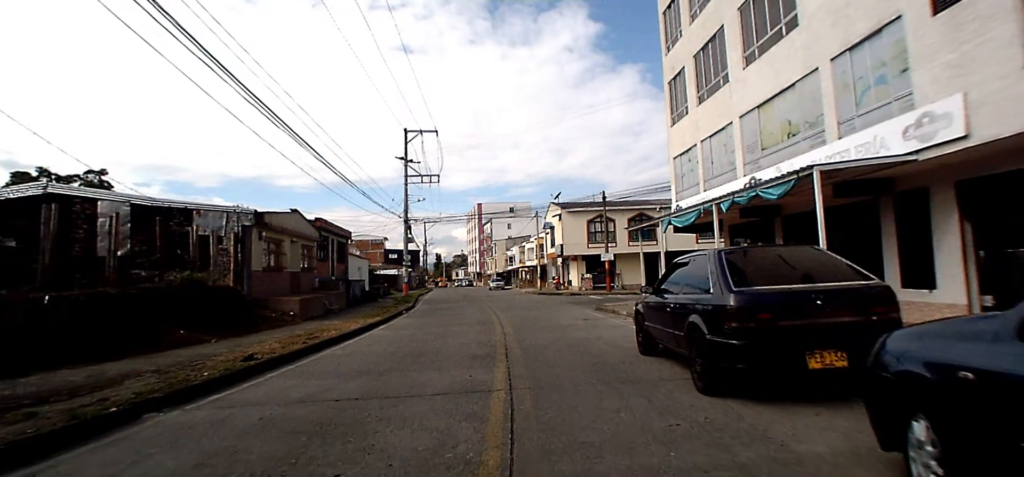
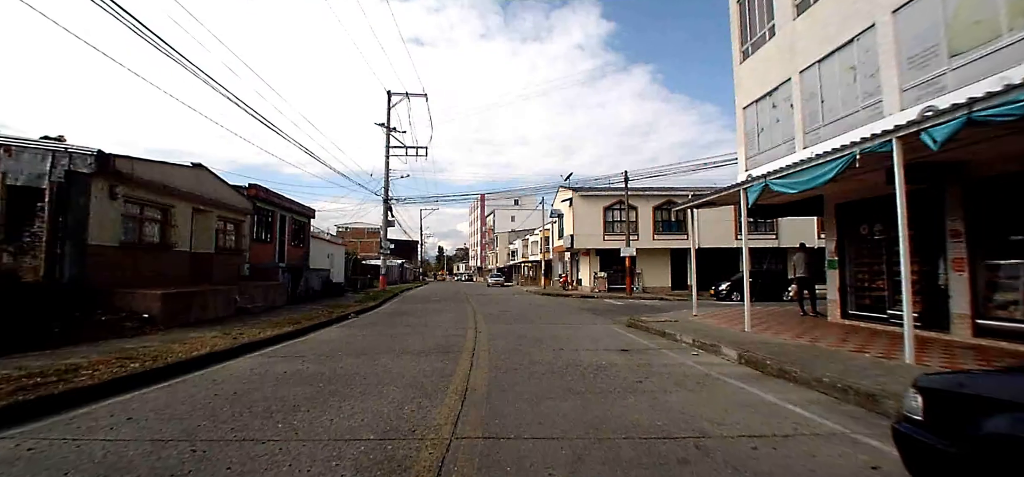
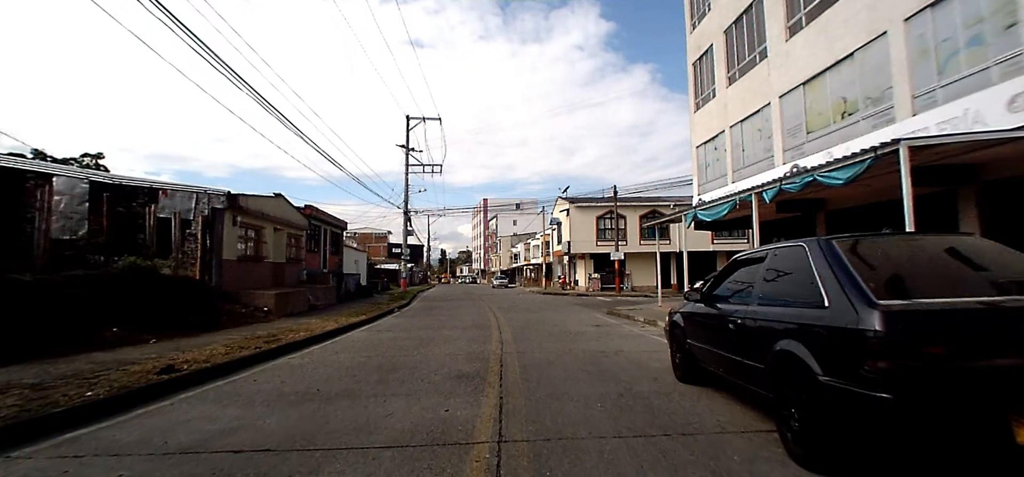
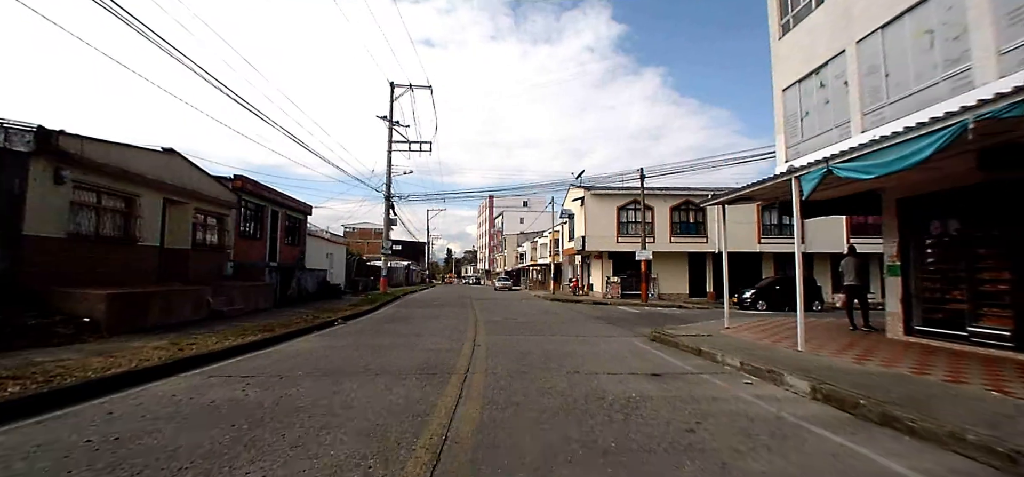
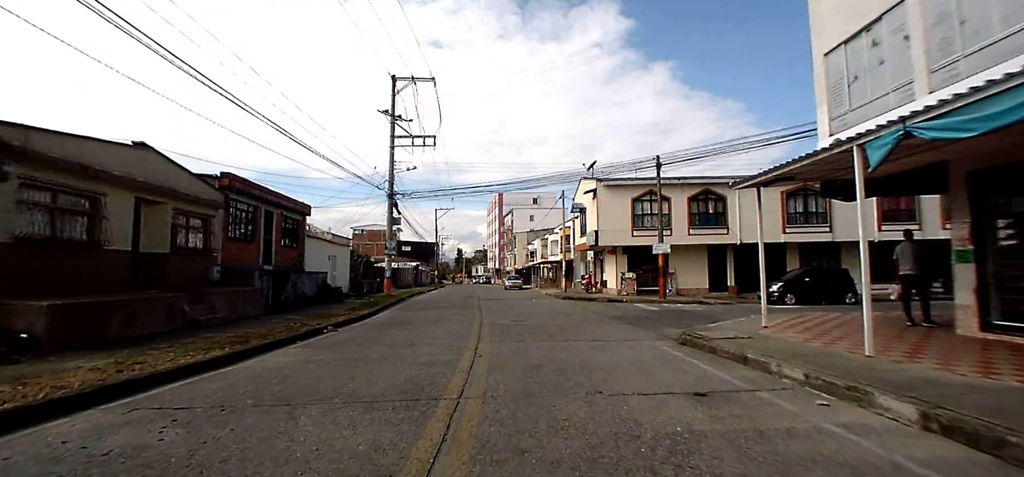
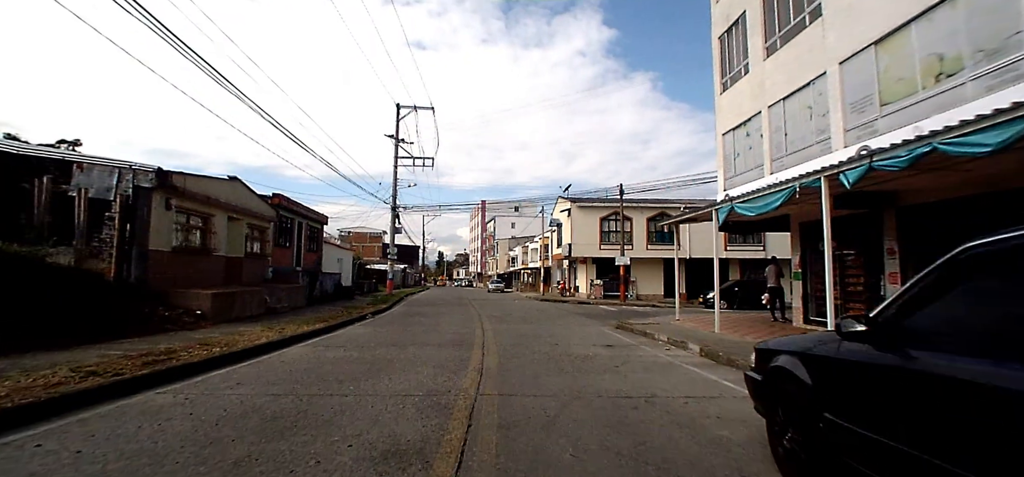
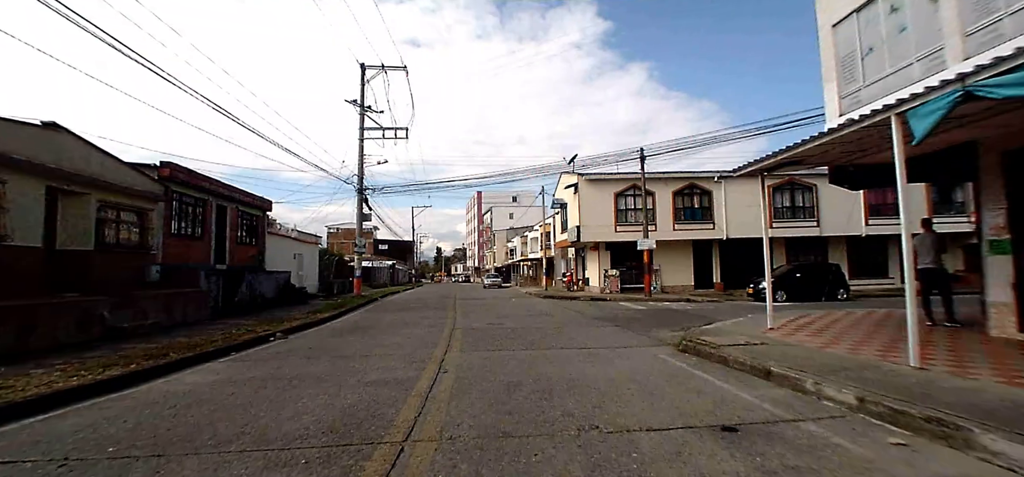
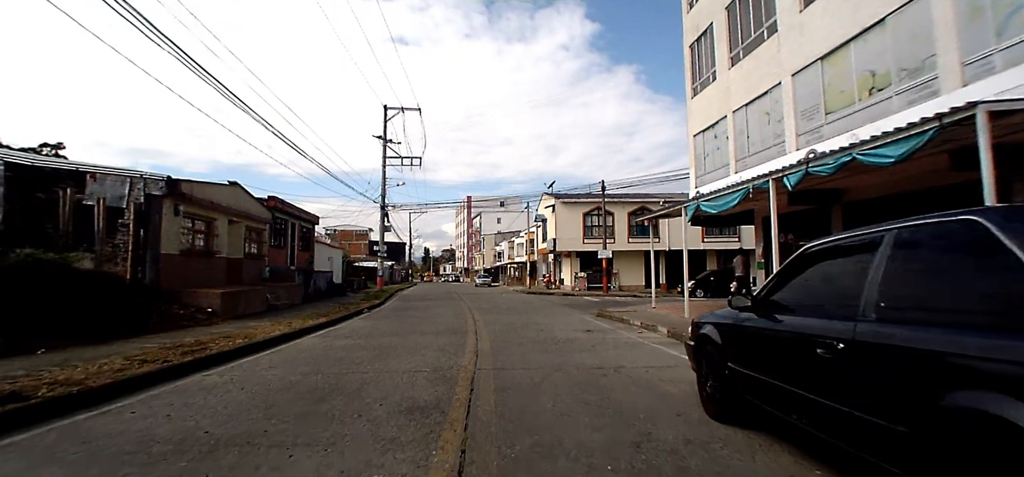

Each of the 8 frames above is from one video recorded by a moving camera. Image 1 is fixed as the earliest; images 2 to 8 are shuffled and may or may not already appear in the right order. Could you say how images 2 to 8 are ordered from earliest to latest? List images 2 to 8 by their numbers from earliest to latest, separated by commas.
3, 8, 6, 2, 4, 5, 7
